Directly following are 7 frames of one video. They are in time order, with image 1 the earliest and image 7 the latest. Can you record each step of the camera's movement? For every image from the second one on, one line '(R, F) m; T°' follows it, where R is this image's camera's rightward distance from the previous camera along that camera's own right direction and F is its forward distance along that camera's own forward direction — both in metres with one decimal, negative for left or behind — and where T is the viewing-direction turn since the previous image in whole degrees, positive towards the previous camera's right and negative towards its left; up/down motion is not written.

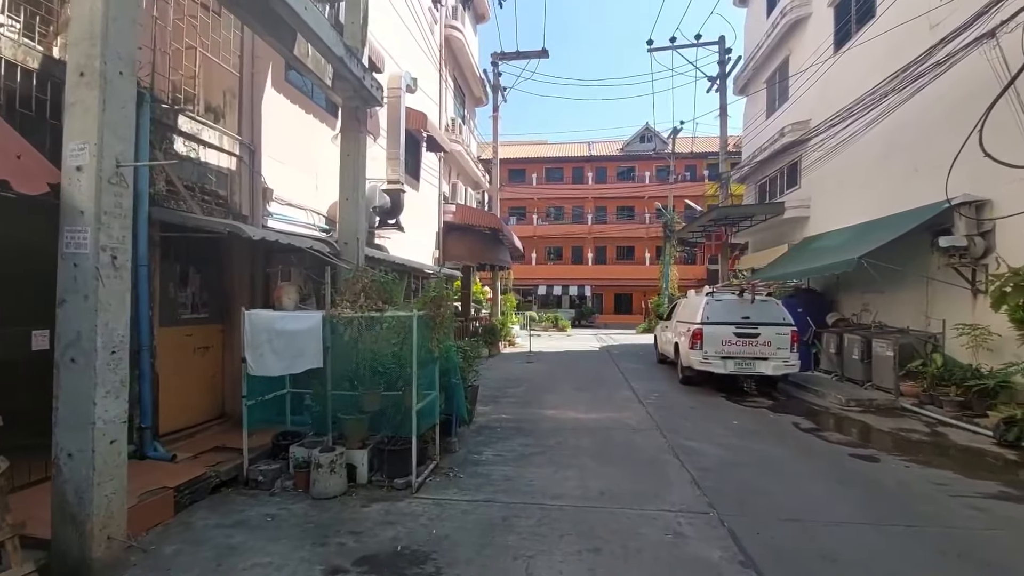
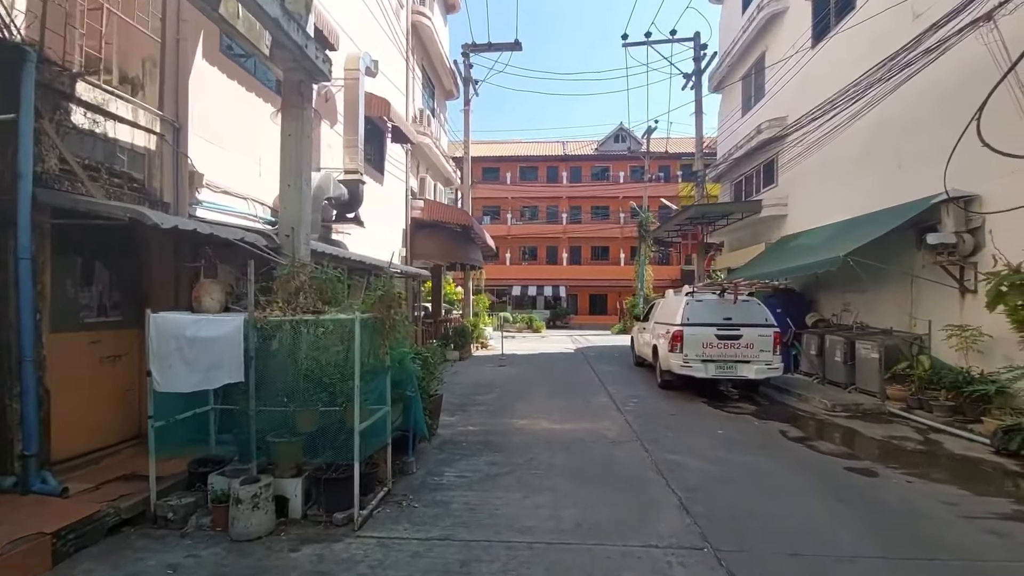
(+0.1, +0.8) m; +3°
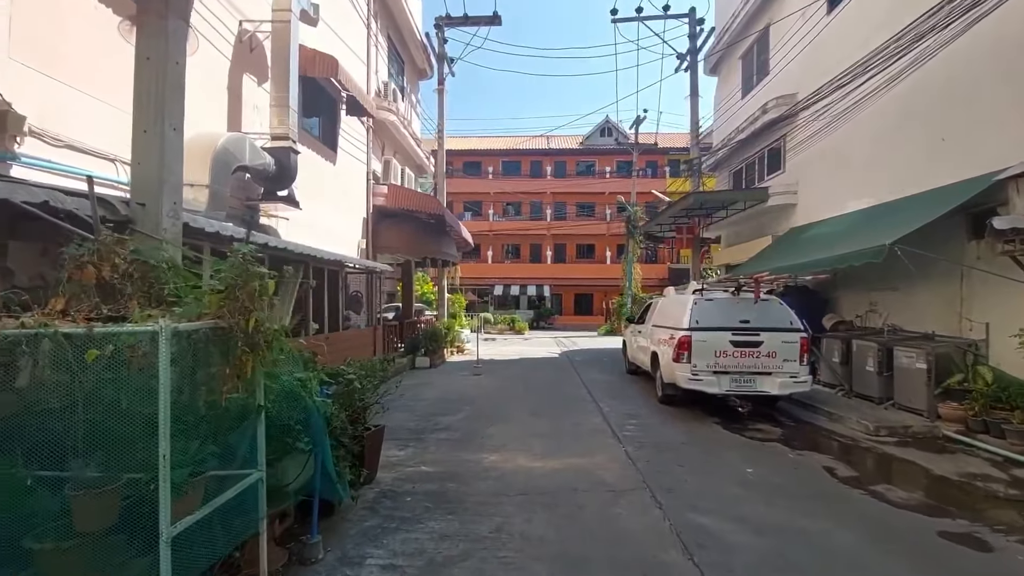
(+0.2, +2.0) m; +2°
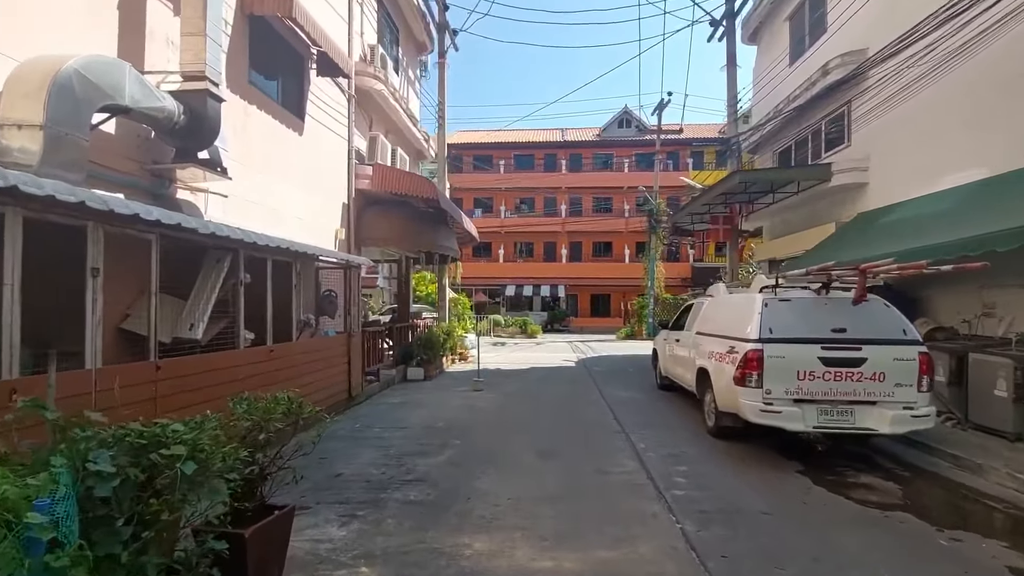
(+0.2, +2.4) m; -2°
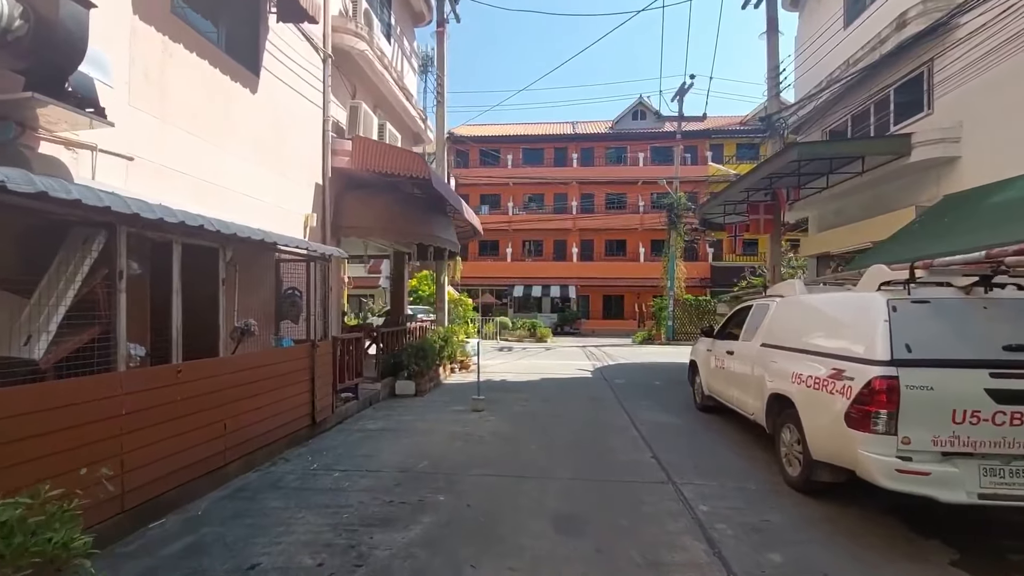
(0.0, +2.1) m; -1°
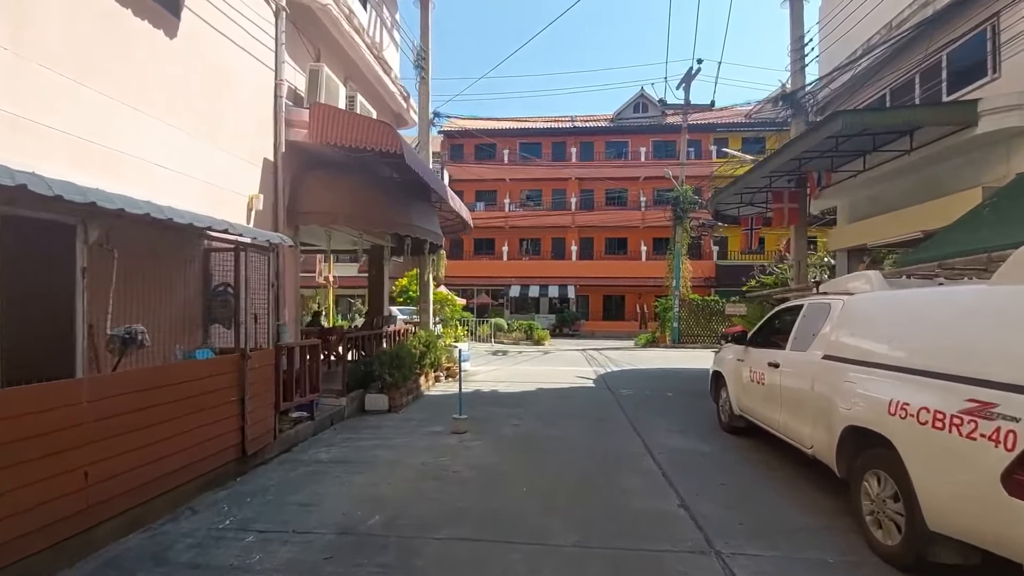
(+0.2, +1.7) m; 0°
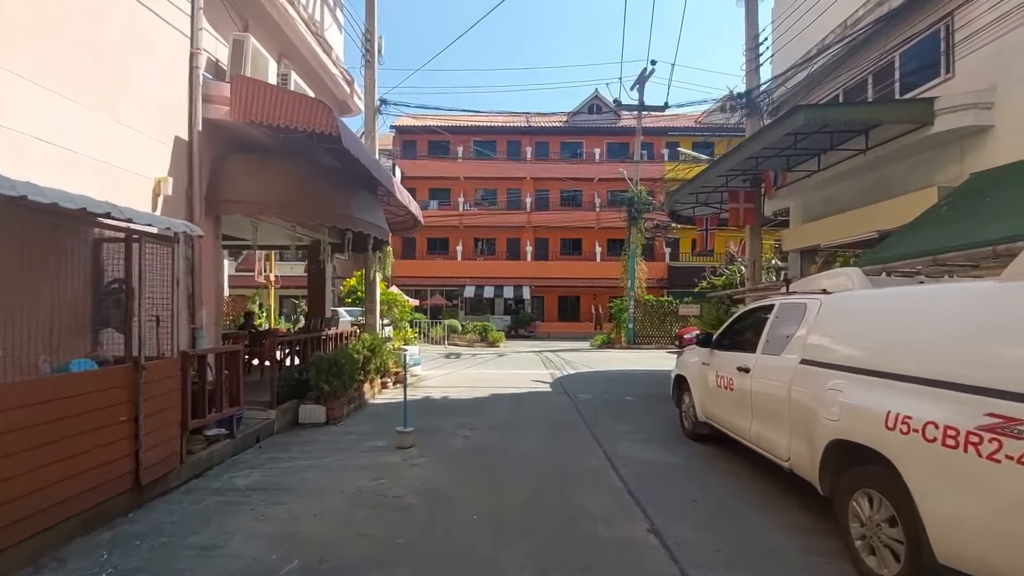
(+0.1, +0.7) m; +5°
